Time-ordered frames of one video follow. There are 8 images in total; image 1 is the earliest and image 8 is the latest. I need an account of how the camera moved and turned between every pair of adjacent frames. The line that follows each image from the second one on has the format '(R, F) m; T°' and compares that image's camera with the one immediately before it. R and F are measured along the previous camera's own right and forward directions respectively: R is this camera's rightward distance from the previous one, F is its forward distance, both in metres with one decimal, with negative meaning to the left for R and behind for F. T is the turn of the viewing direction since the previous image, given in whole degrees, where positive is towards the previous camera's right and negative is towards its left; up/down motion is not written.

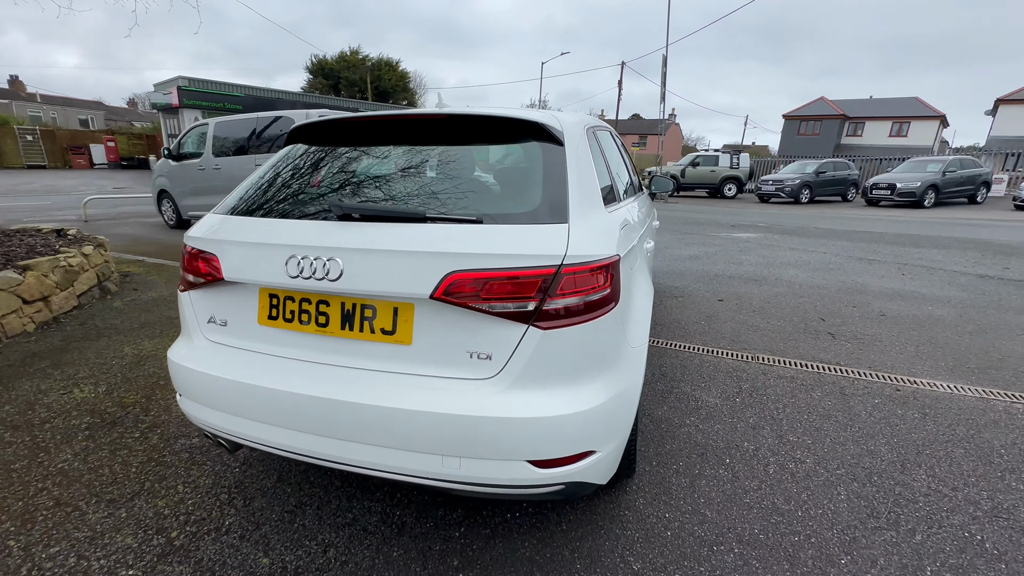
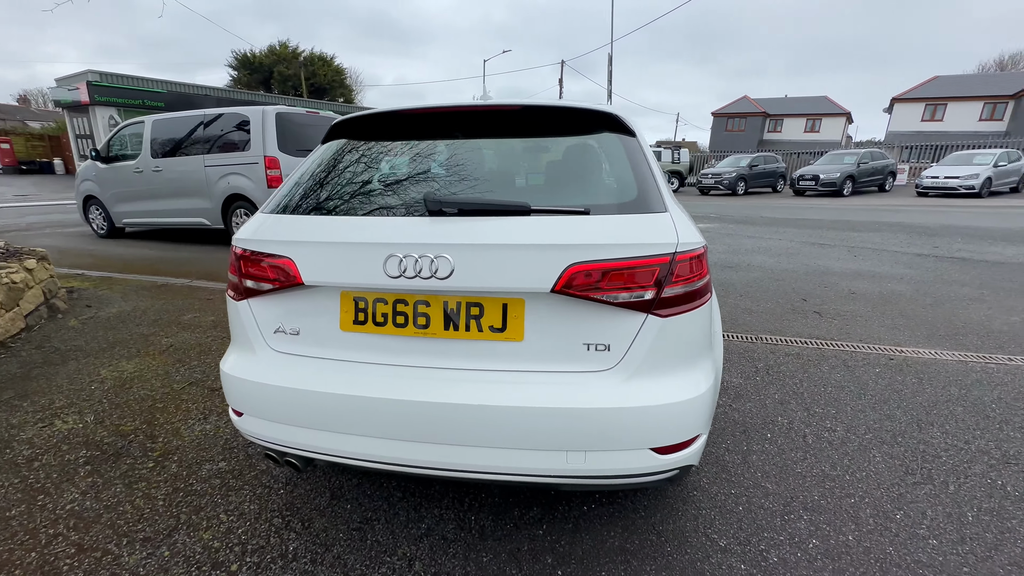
(-0.5, +0.1) m; +7°
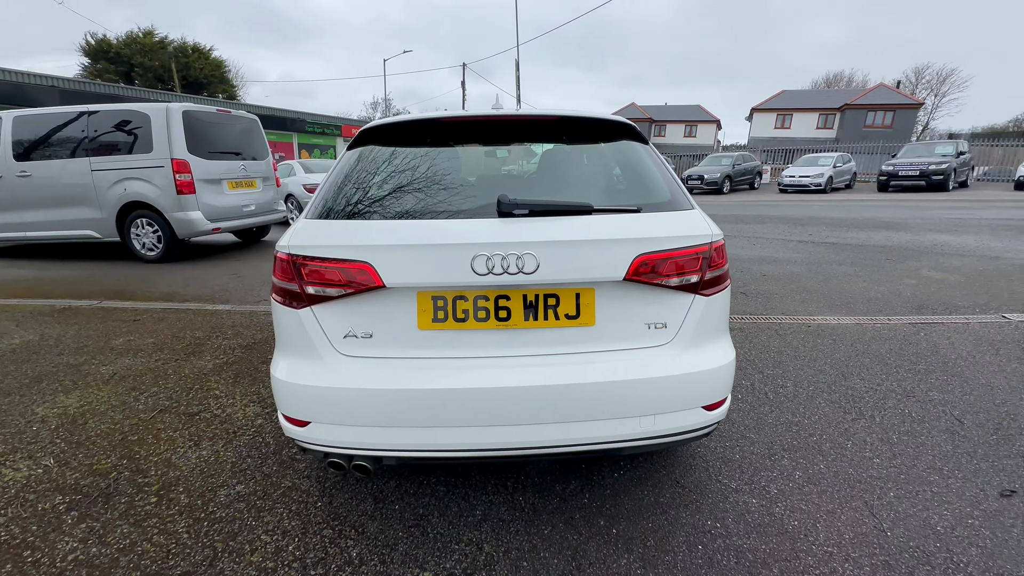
(-0.6, -0.1) m; +12°
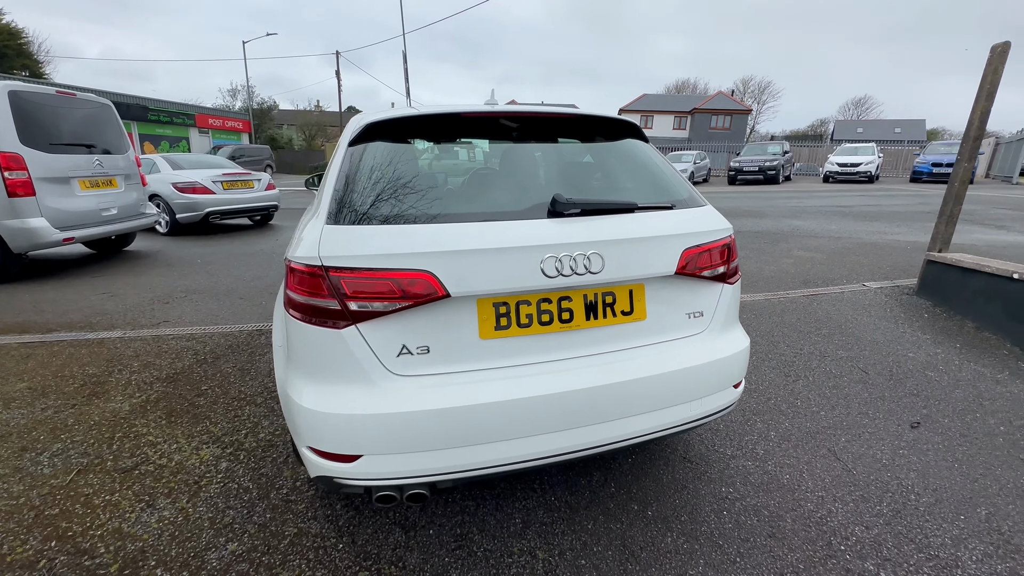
(-0.6, +0.1) m; +14°
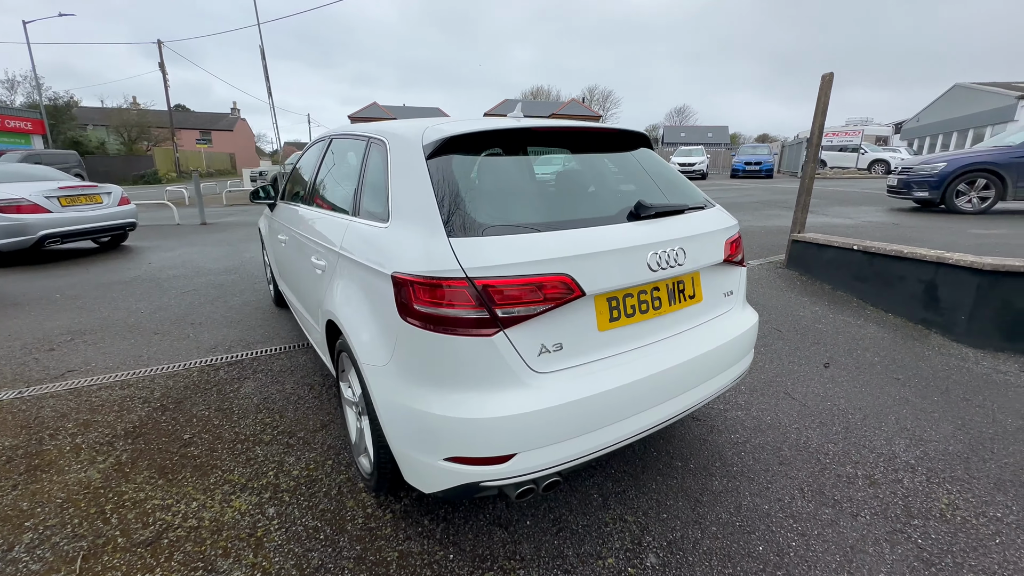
(-0.9, 0.0) m; +16°
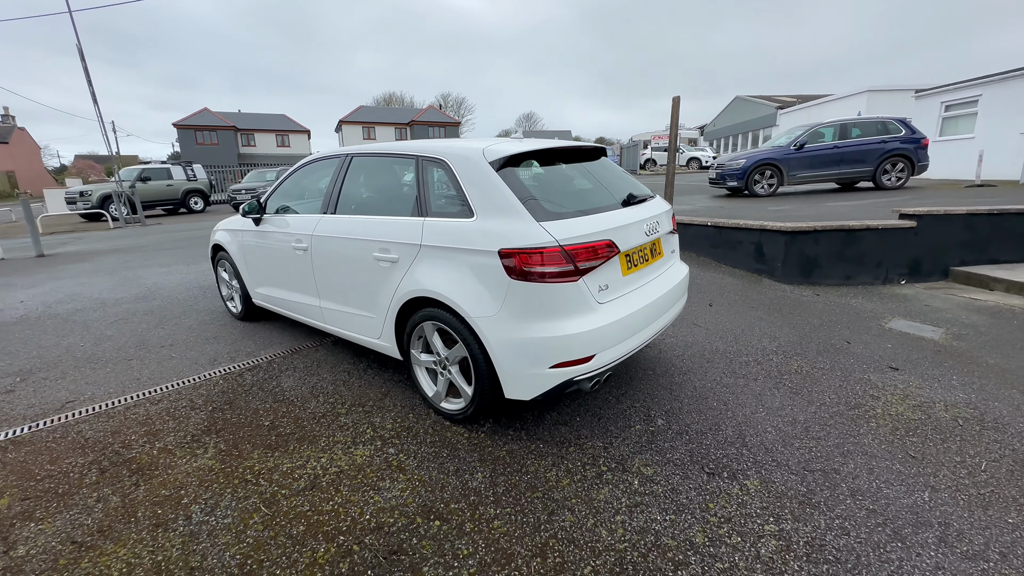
(-1.0, -0.7) m; +17°
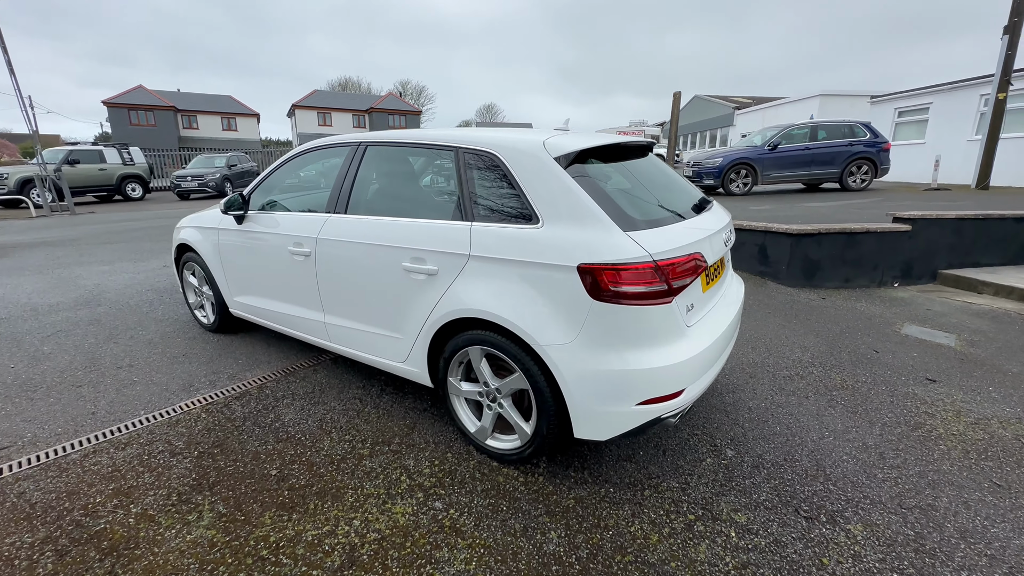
(-0.5, +0.4) m; +5°
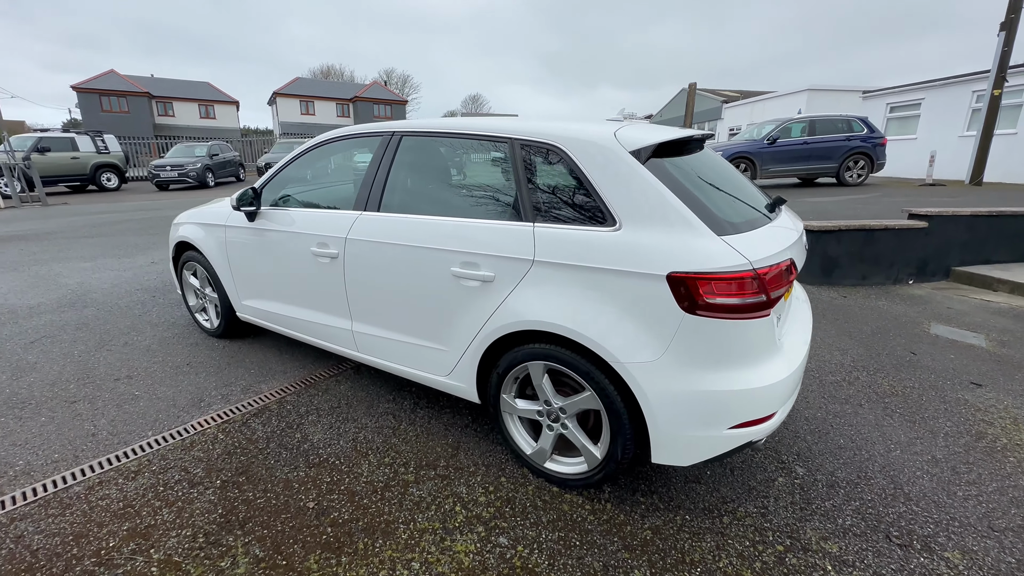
(-0.4, +0.2) m; +2°
